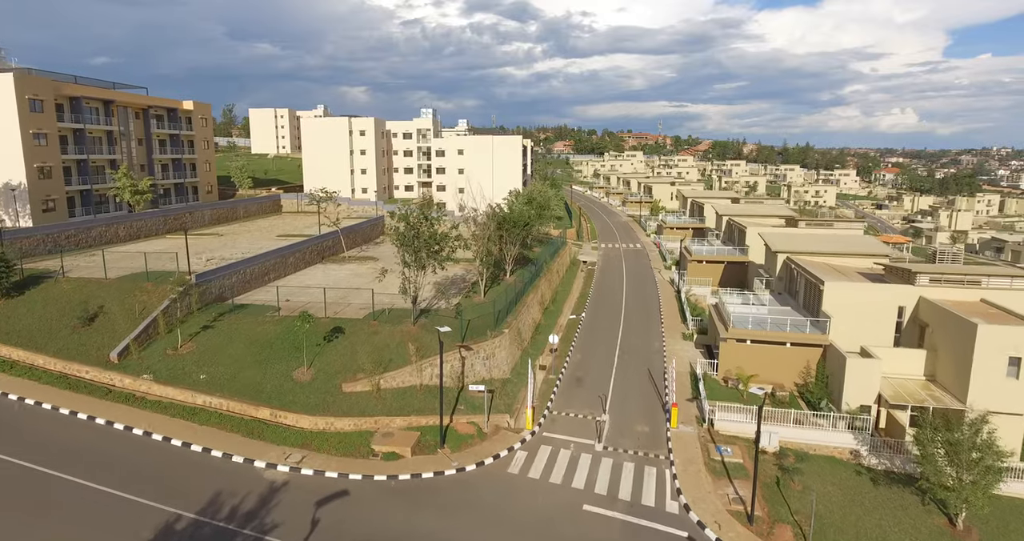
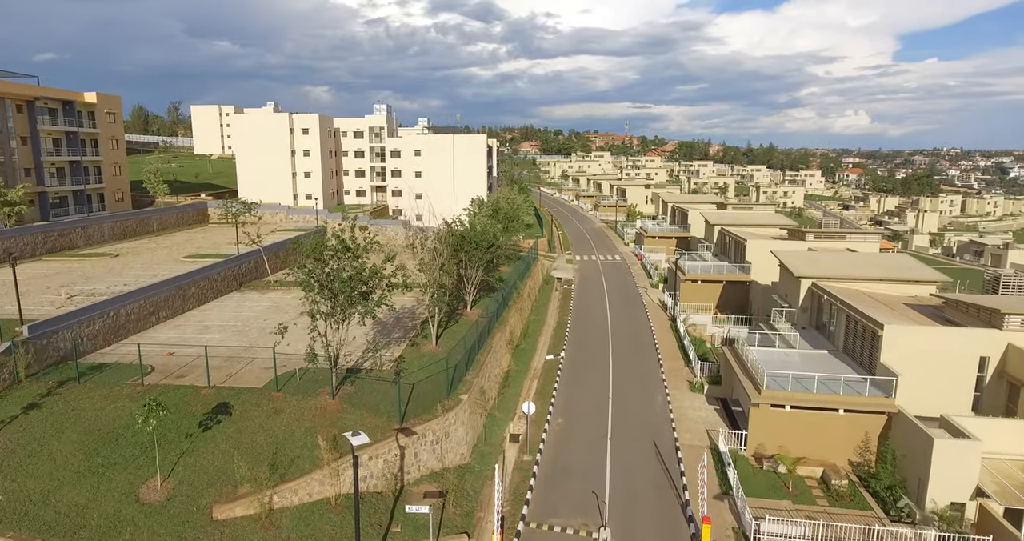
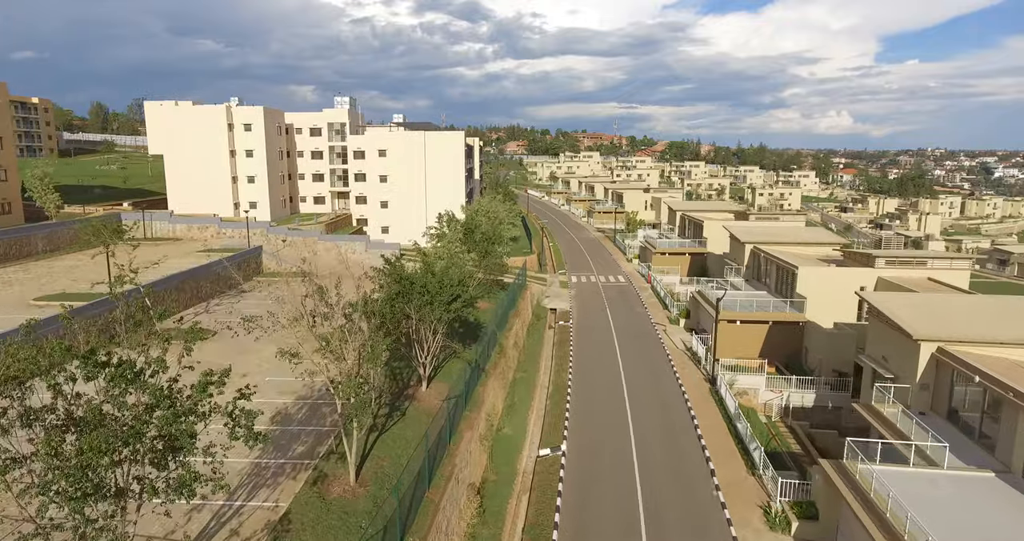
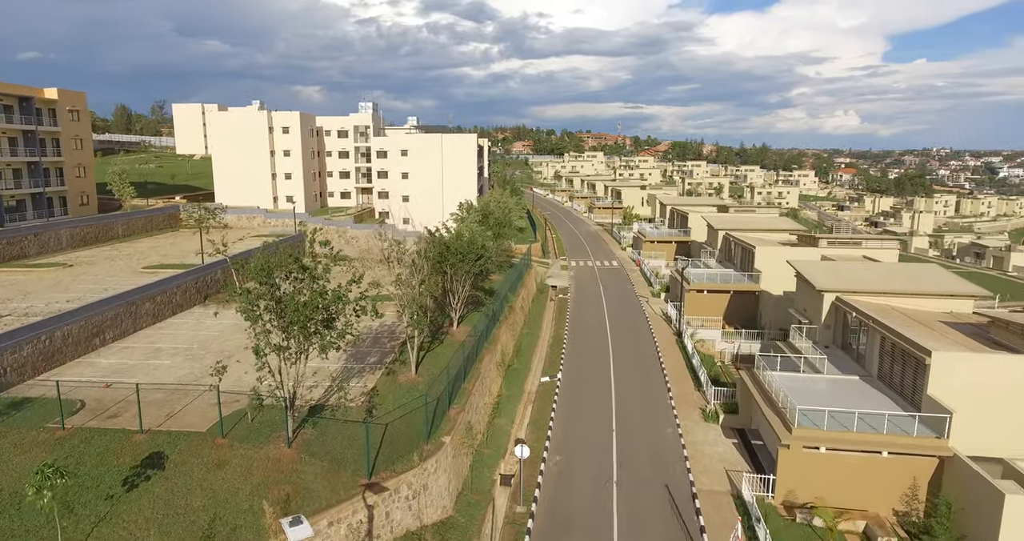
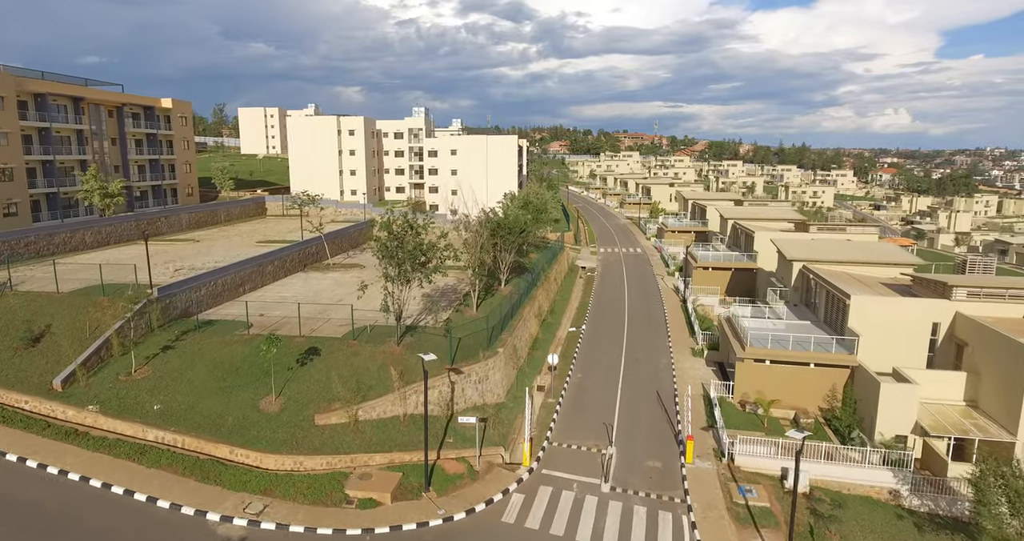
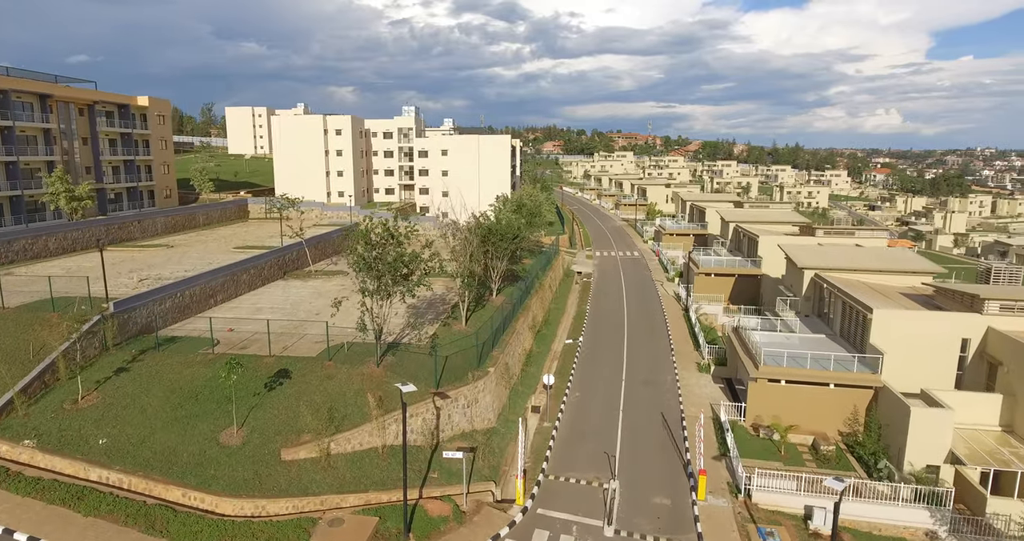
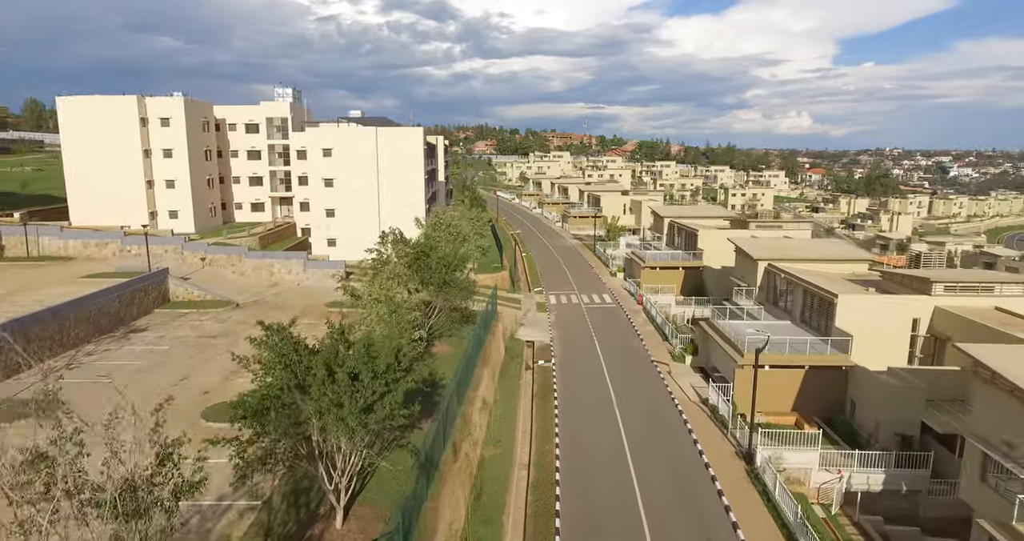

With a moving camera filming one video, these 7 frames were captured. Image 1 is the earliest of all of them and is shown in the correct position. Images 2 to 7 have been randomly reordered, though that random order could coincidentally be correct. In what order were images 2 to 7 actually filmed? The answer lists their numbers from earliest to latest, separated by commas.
5, 6, 2, 4, 3, 7
